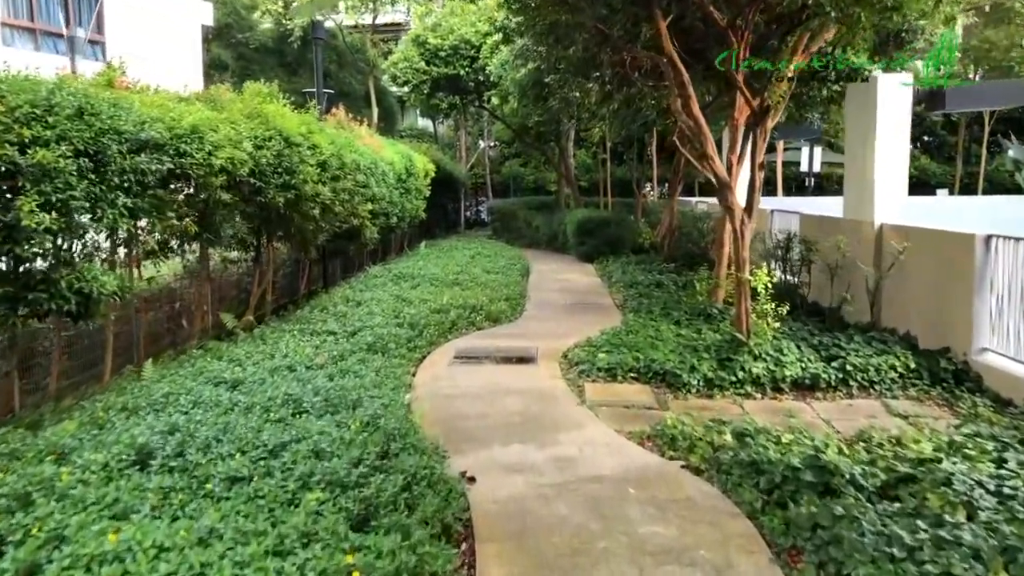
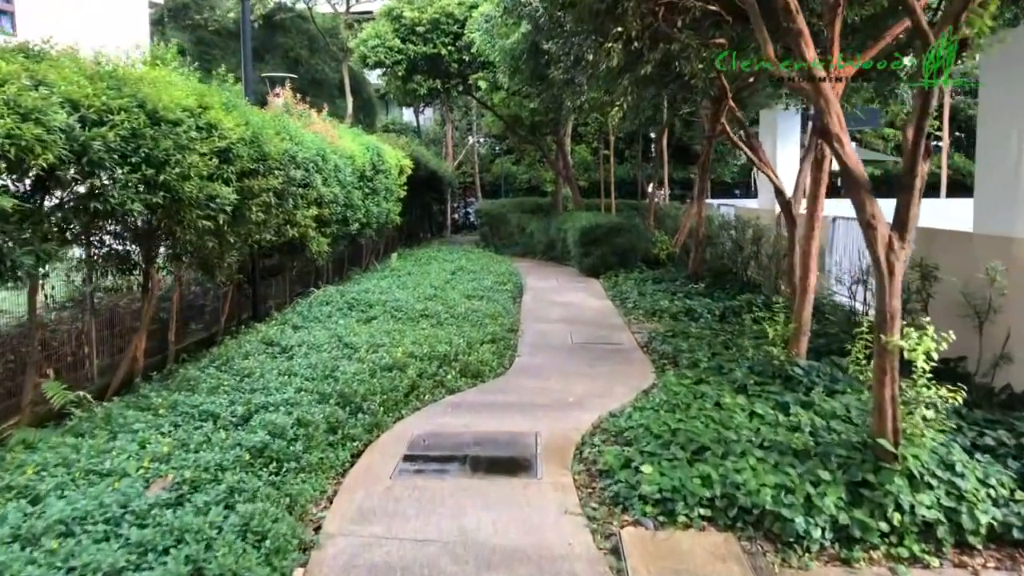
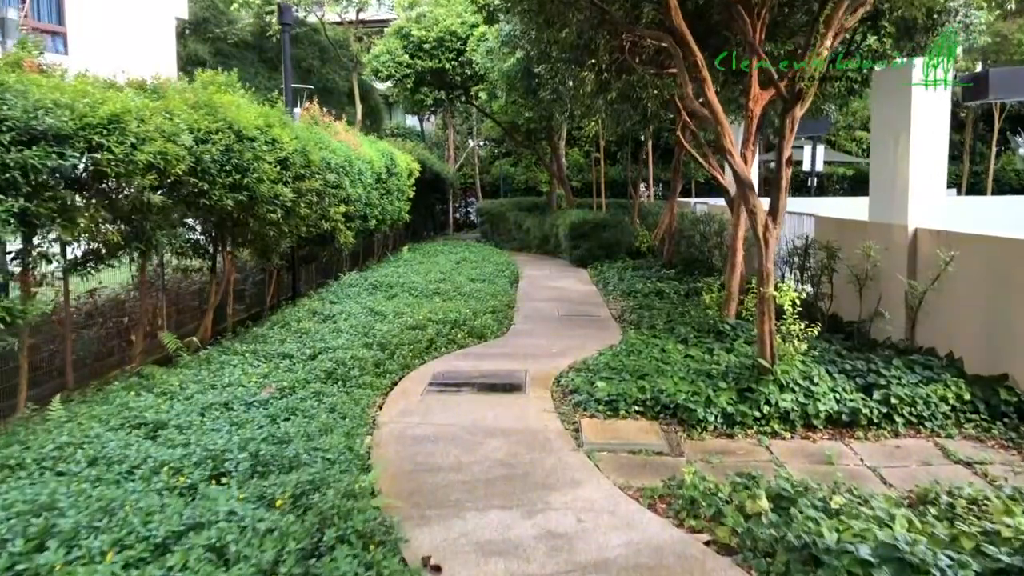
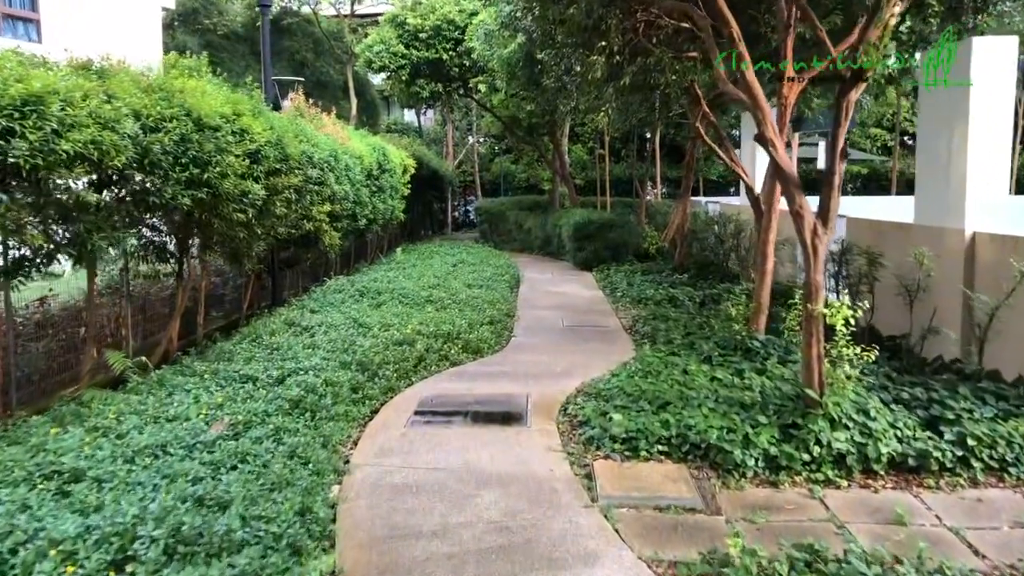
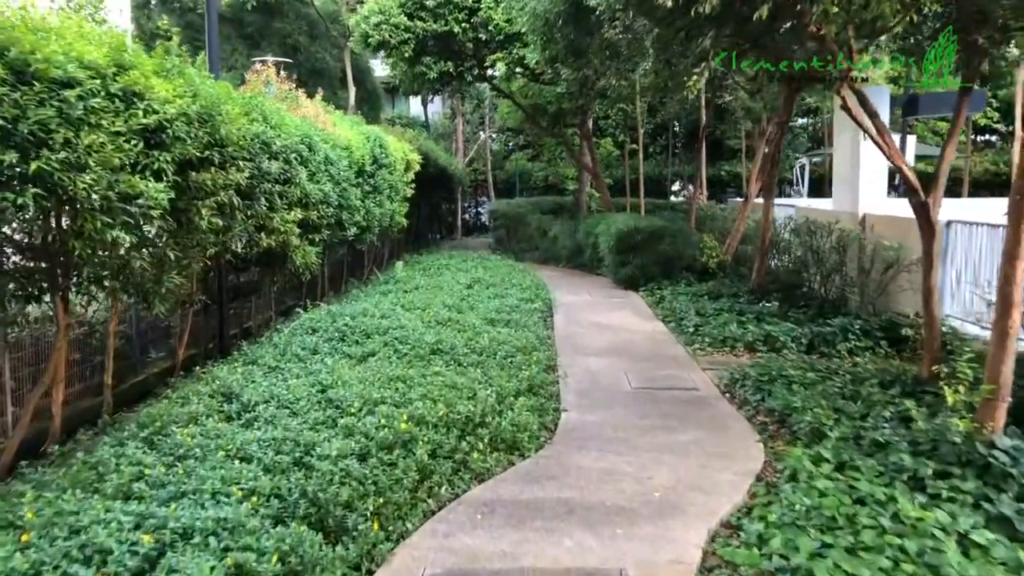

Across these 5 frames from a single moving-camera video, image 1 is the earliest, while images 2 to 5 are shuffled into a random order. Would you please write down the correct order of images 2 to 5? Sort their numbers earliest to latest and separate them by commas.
3, 4, 2, 5
